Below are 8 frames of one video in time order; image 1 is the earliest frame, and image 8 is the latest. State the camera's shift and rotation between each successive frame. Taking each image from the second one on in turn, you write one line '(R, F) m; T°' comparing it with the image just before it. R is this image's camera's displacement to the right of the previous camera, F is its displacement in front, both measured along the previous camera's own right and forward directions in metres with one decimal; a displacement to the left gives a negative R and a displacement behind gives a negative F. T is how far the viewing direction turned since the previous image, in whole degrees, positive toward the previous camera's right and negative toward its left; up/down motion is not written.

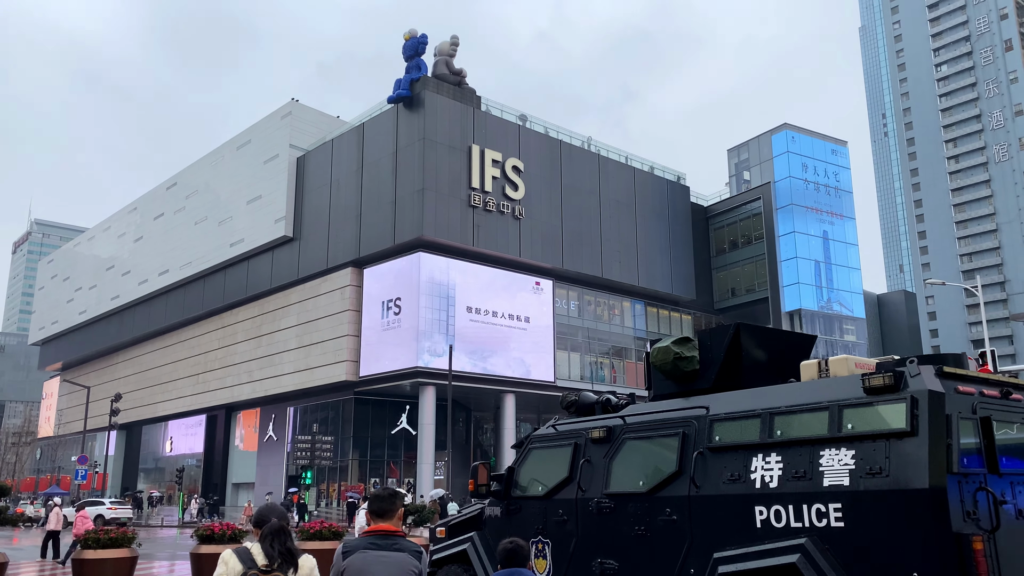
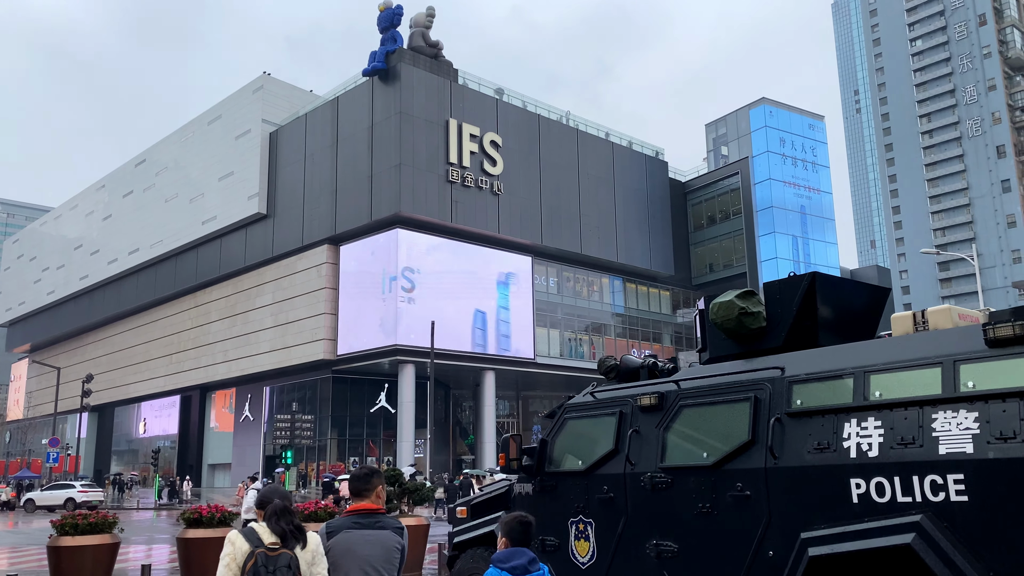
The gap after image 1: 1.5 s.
(-0.5, +0.9) m; +2°
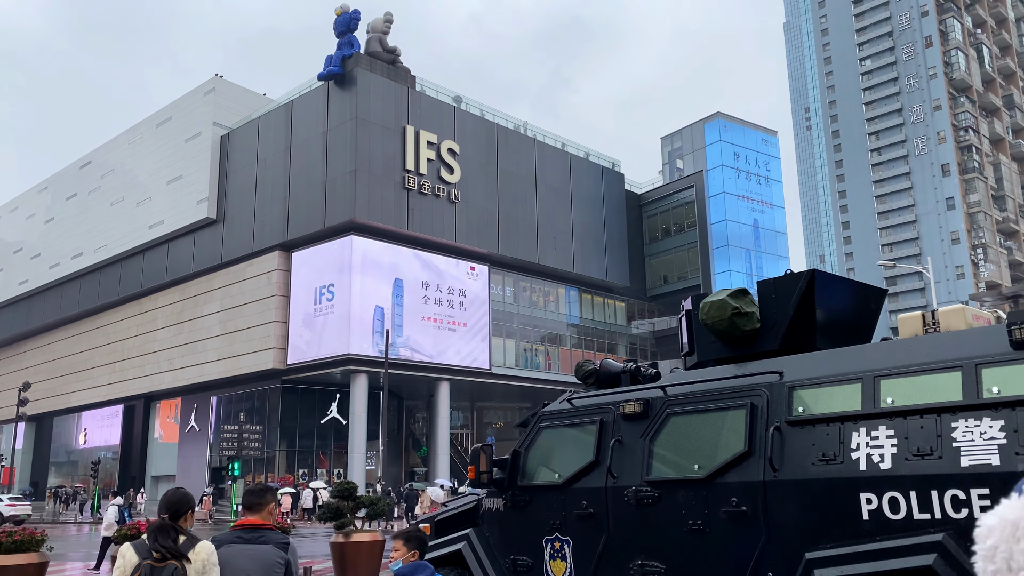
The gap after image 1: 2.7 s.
(-0.1, +0.5) m; +3°
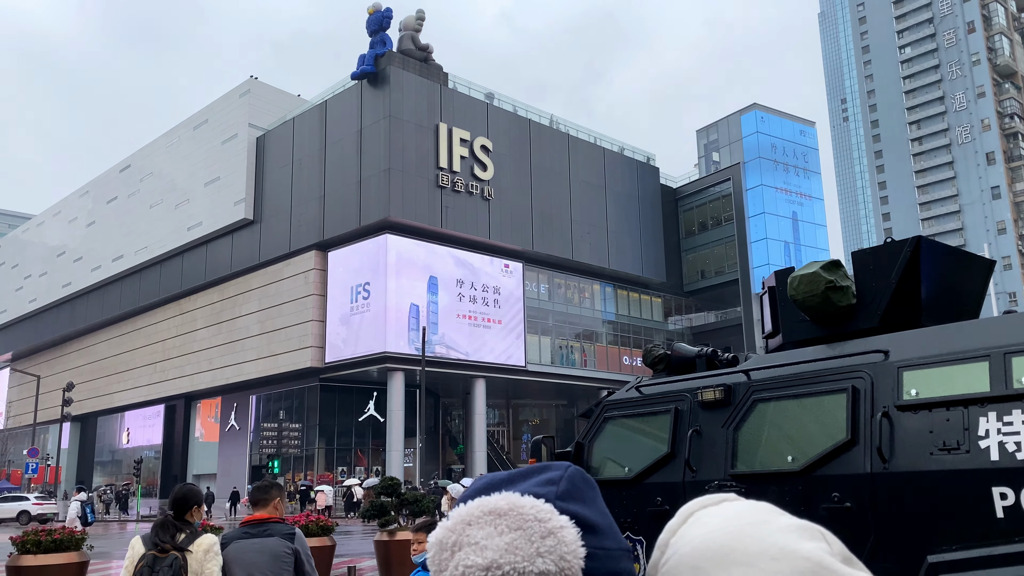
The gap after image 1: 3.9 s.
(-0.2, +0.5) m; -2°
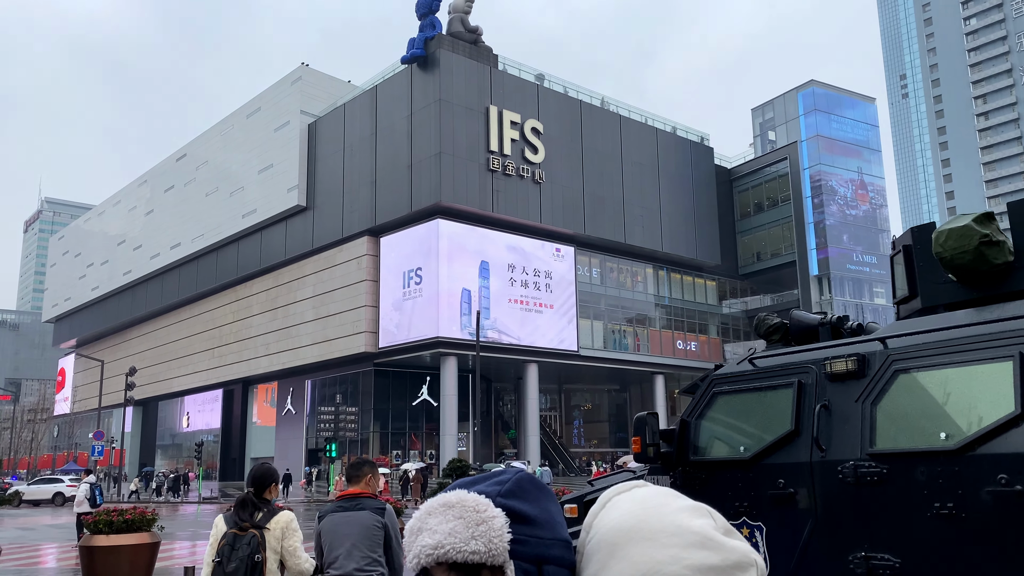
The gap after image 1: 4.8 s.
(-0.3, +0.5) m; -3°
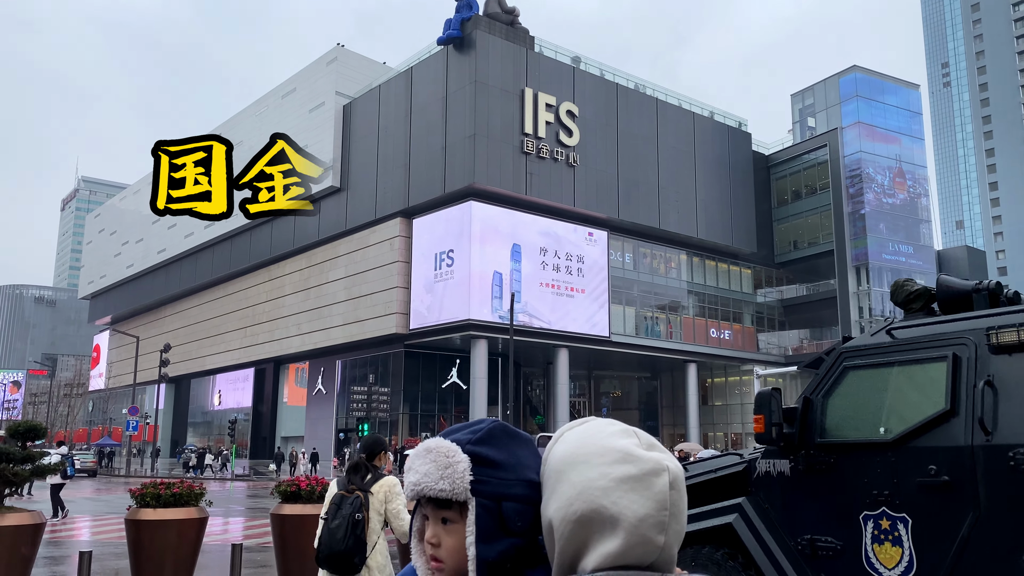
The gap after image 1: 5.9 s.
(-0.5, +0.6) m; -2°
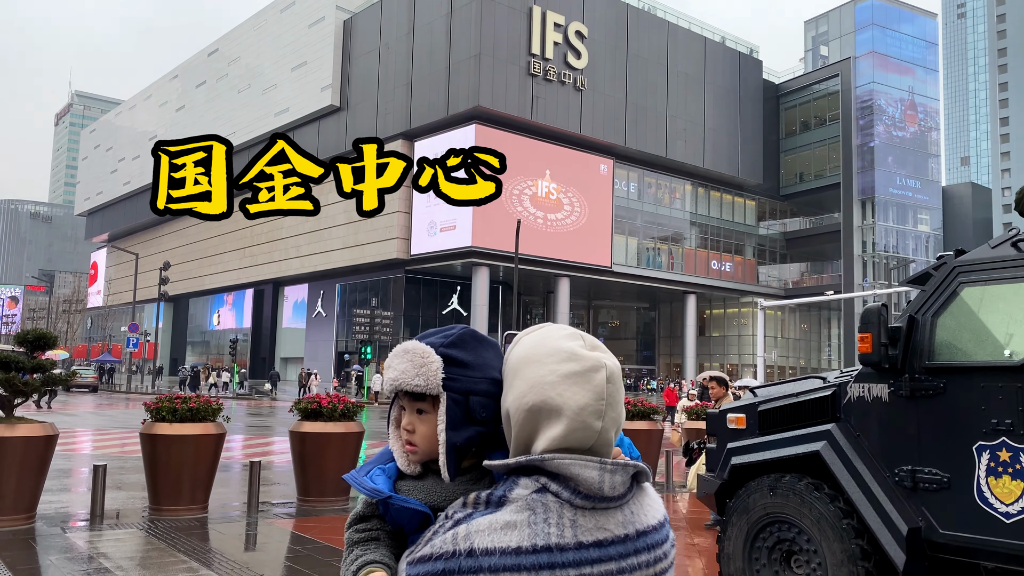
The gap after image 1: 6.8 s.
(-0.4, +0.5) m; 0°
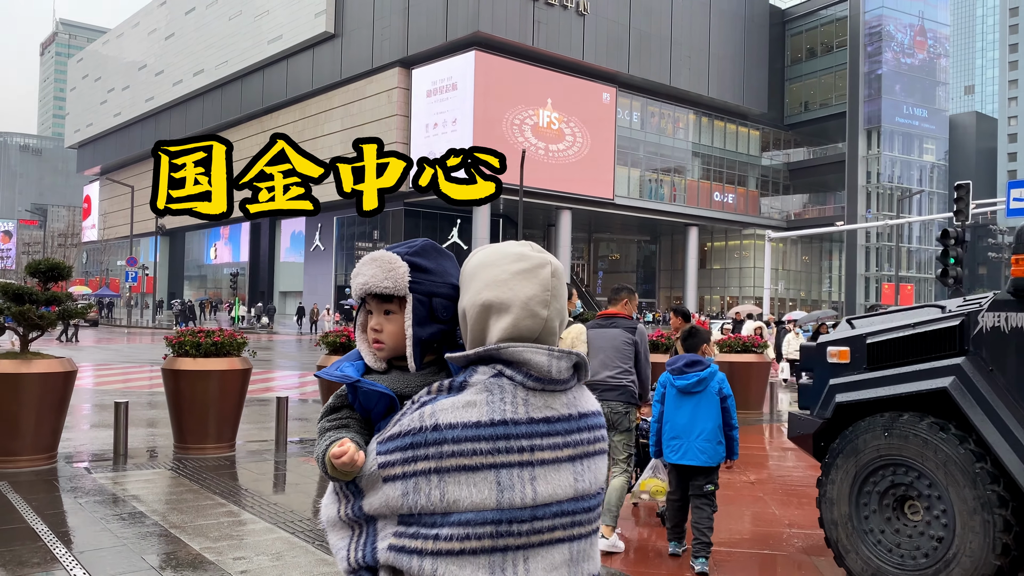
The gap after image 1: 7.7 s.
(-0.5, +0.6) m; 0°
